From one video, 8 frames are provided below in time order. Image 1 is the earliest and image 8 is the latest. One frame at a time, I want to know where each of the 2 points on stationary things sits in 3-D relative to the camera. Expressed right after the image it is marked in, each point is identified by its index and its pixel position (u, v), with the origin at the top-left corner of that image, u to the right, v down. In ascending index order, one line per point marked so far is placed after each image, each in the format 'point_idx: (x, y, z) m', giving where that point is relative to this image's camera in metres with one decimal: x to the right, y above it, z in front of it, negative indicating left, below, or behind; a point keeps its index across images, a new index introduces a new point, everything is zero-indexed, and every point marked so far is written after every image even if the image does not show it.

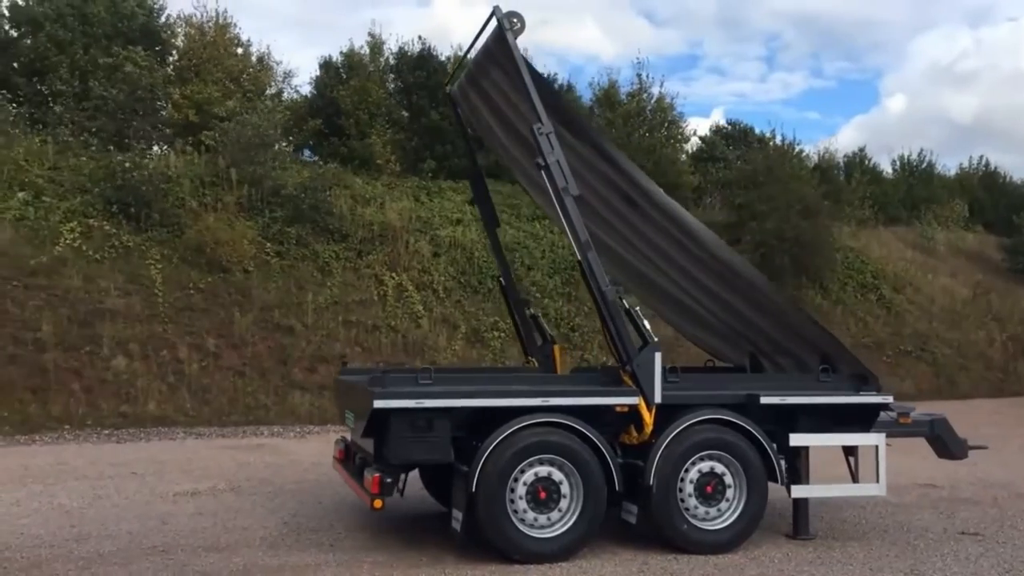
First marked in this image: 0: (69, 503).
0: (-4.4, -2.1, +9.4) m
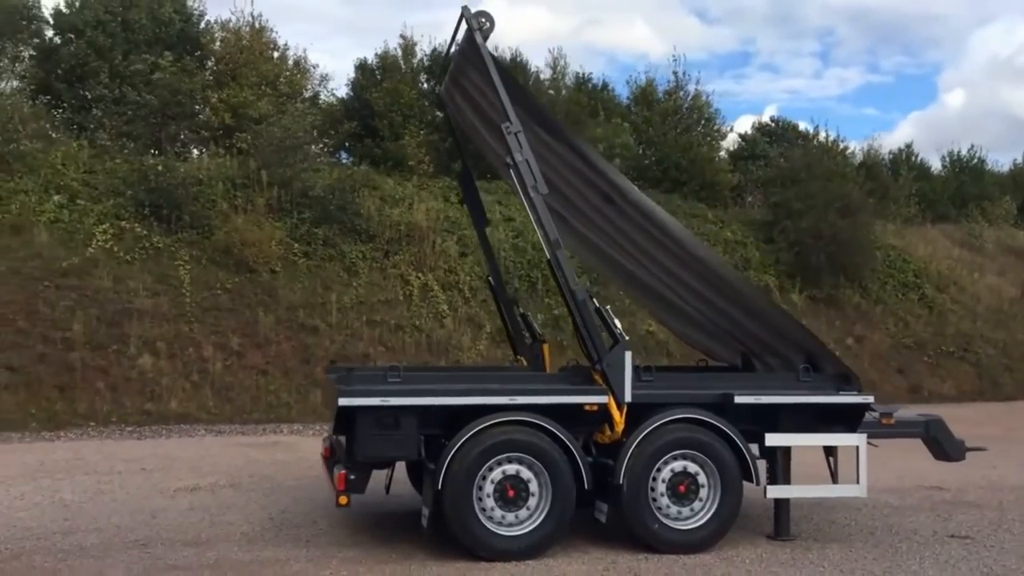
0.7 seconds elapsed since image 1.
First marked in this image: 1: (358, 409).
0: (-4.5, -2.1, +9.7) m
1: (-1.1, -0.9, +6.8) m
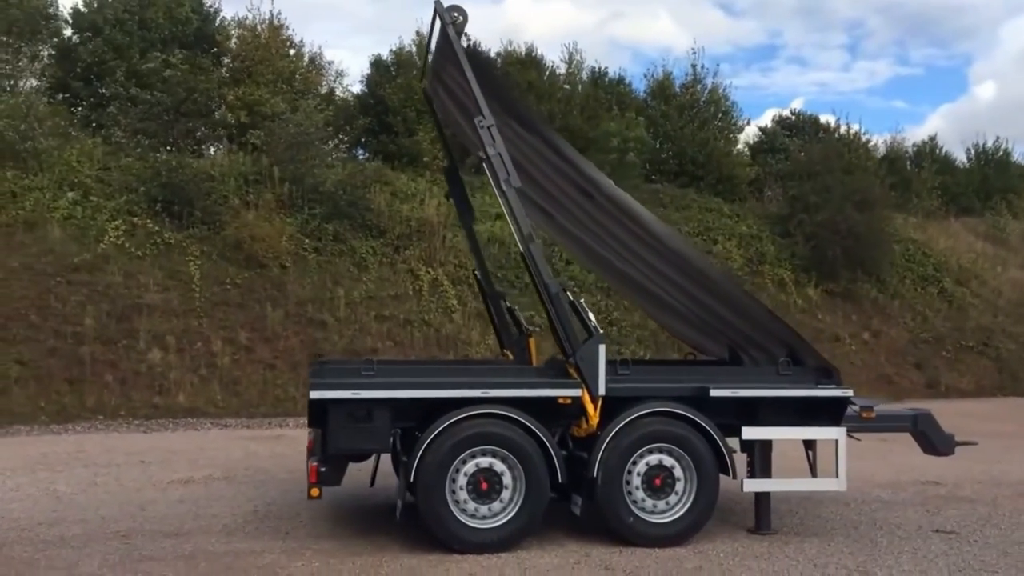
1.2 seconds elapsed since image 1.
0: (-4.6, -2.1, +9.8) m
1: (-1.3, -0.8, +6.9) m
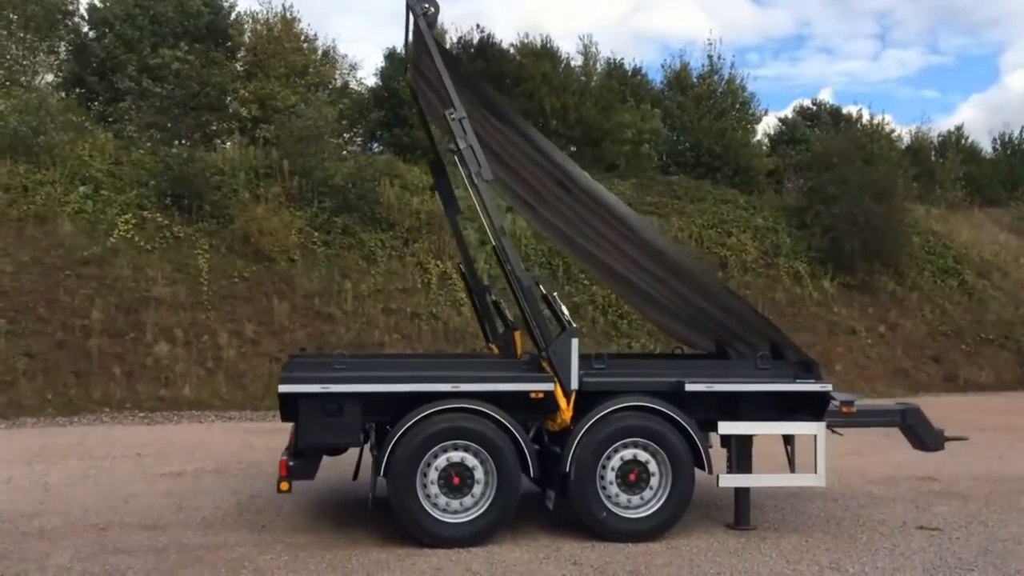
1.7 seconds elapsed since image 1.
0: (-4.7, -2.0, +9.9) m
1: (-1.5, -0.8, +6.9) m
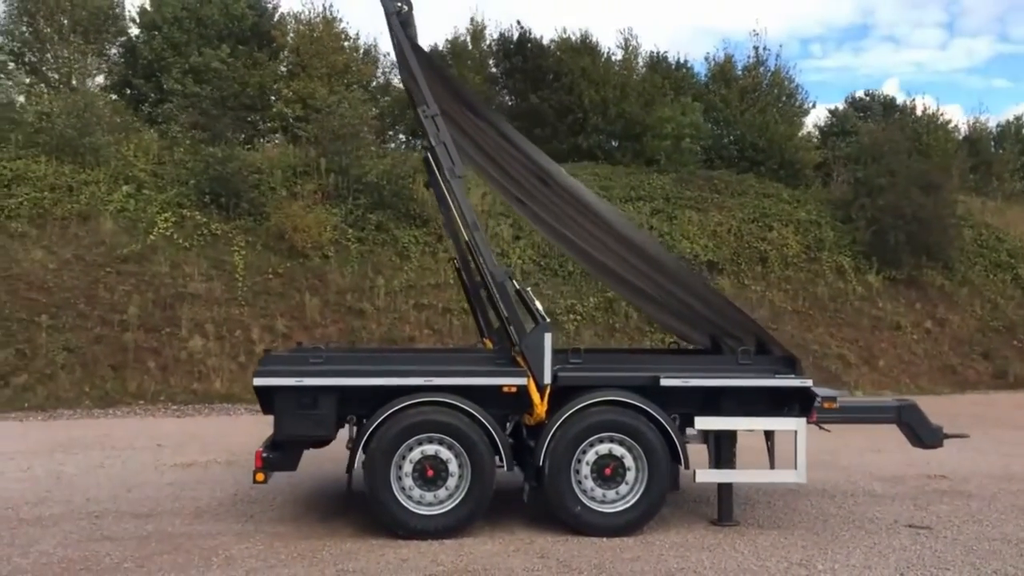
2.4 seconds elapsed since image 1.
0: (-4.7, -2.0, +10.3) m
1: (-1.7, -0.7, +7.0) m
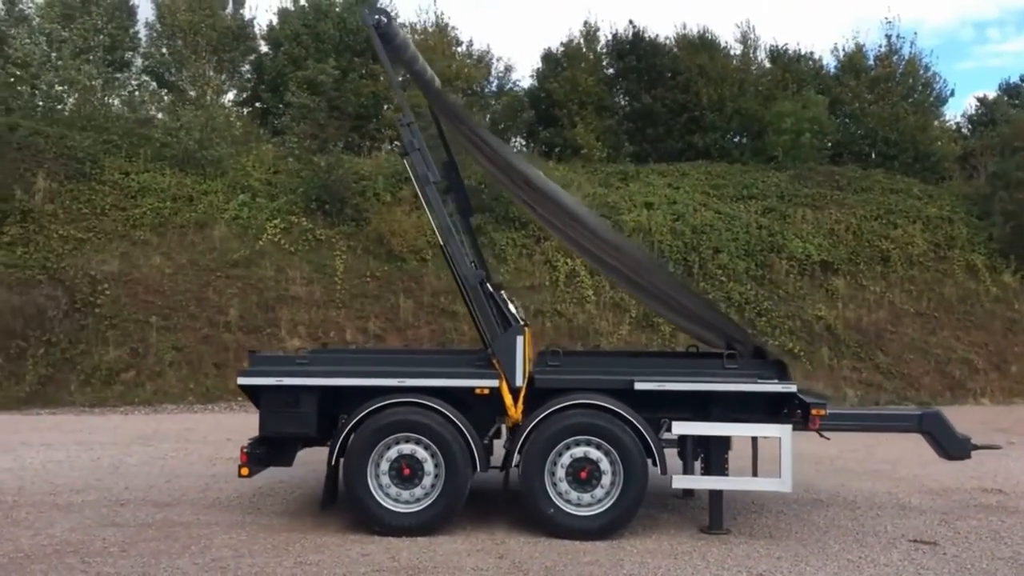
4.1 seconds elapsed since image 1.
0: (-4.4, -2.0, +11.1) m
1: (-1.9, -0.8, +7.4) m
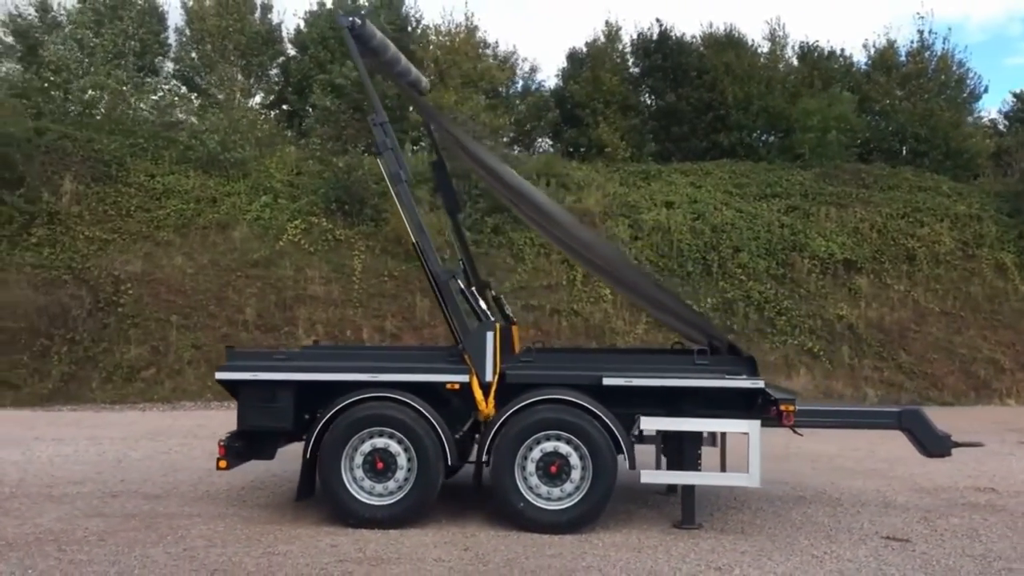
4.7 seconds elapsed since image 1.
0: (-4.5, -2.0, +11.3) m
1: (-2.2, -0.7, +7.6) m
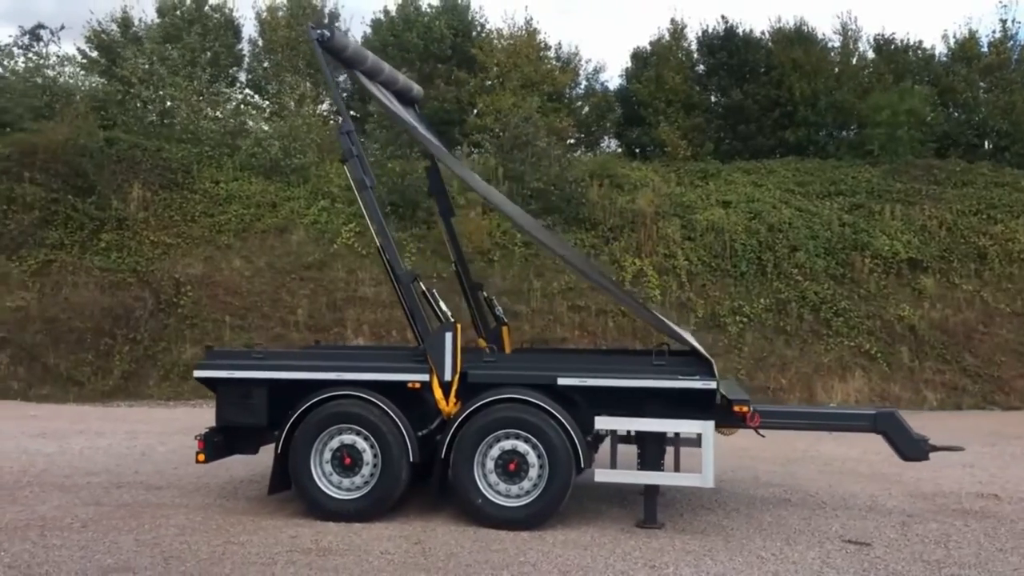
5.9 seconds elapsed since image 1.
0: (-4.4, -2.0, +11.9) m
1: (-2.5, -0.8, +8.0) m
